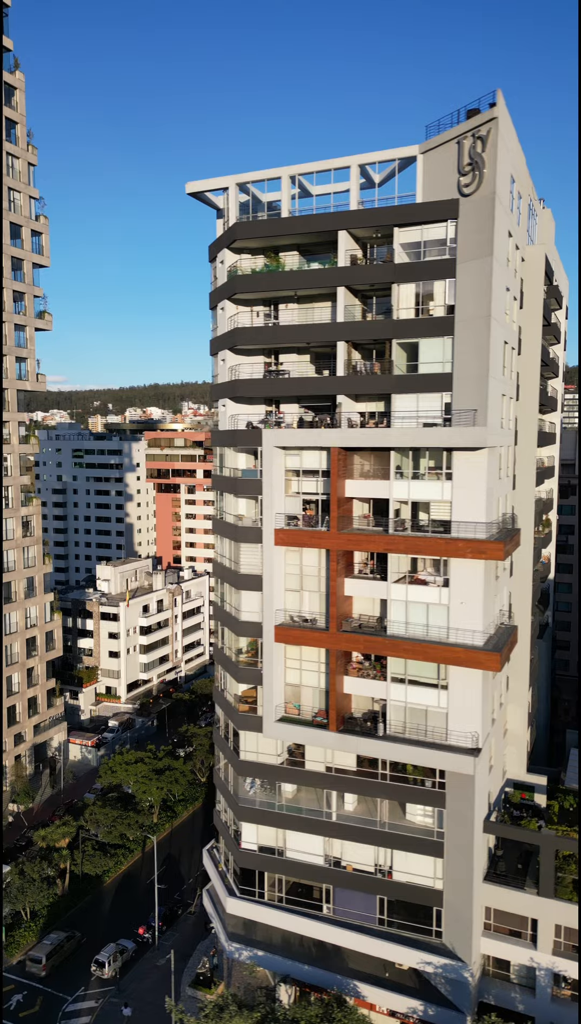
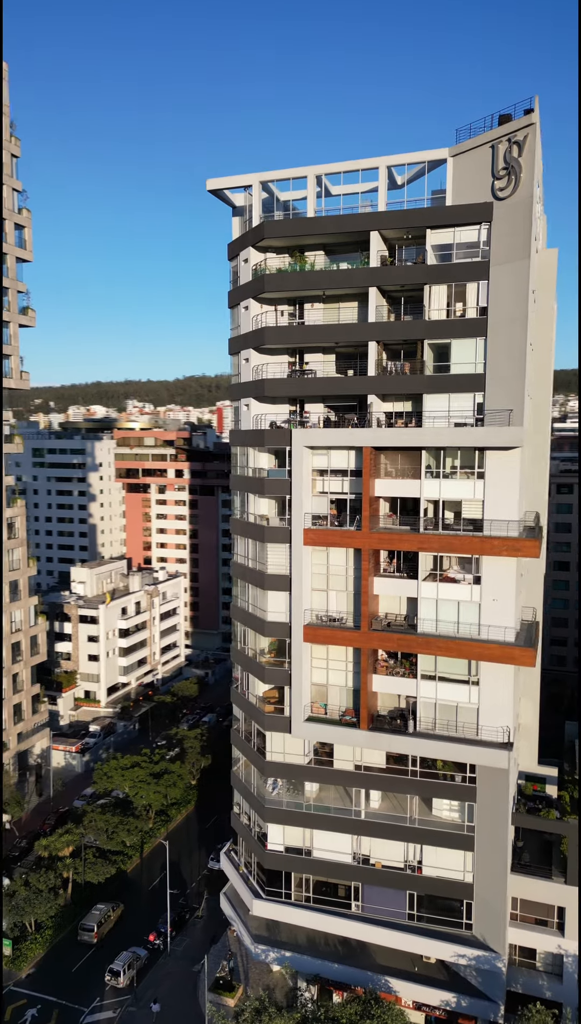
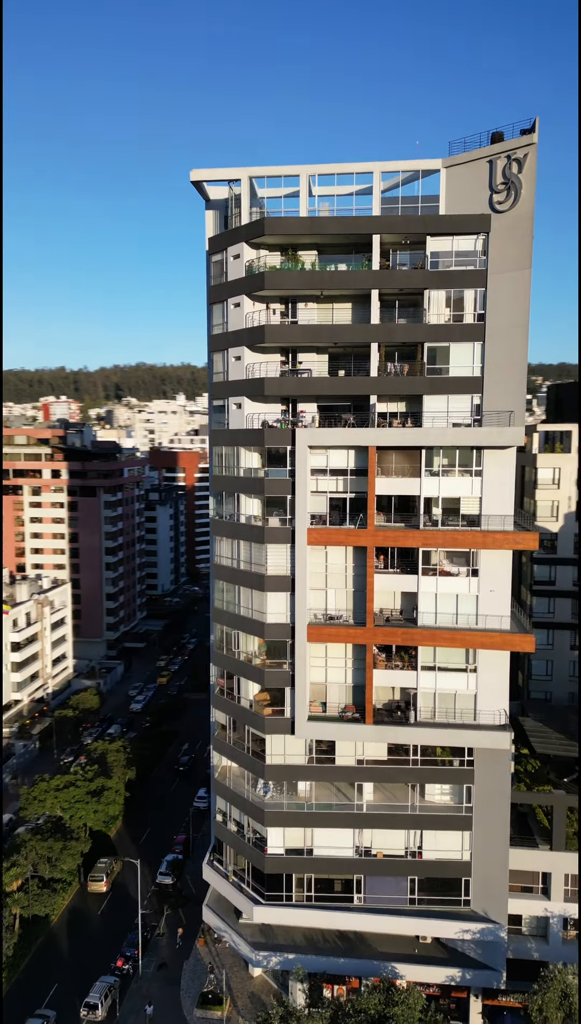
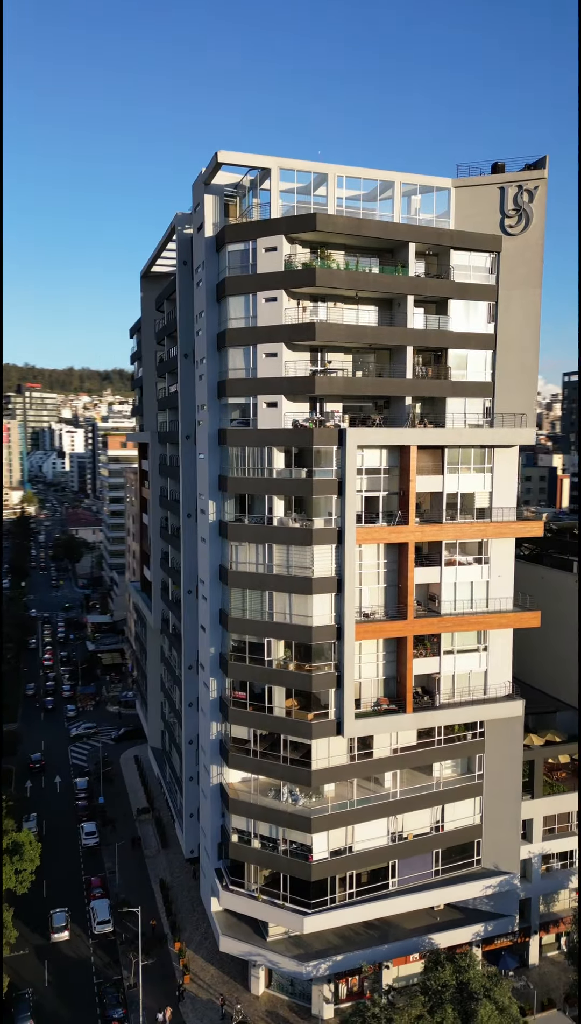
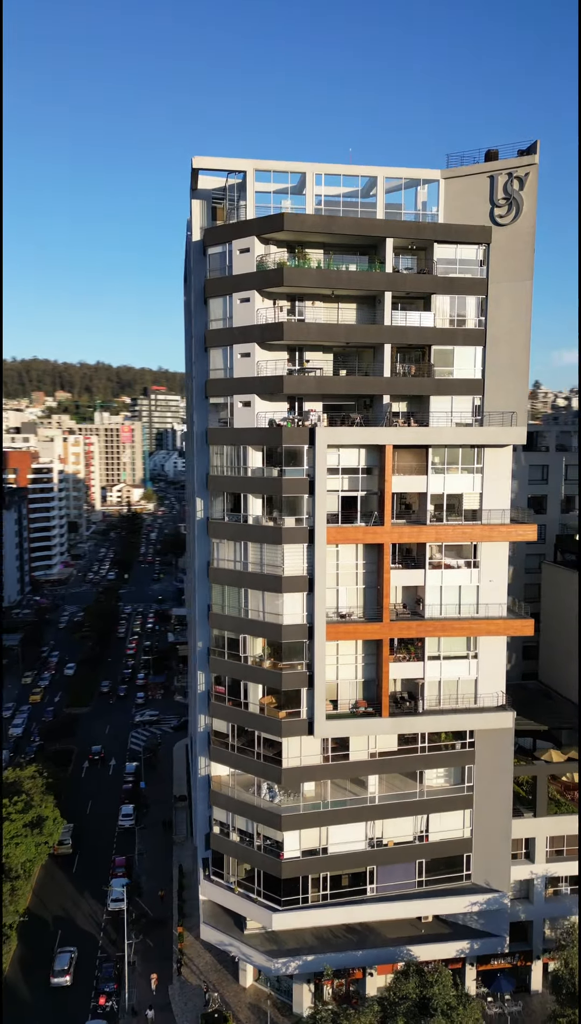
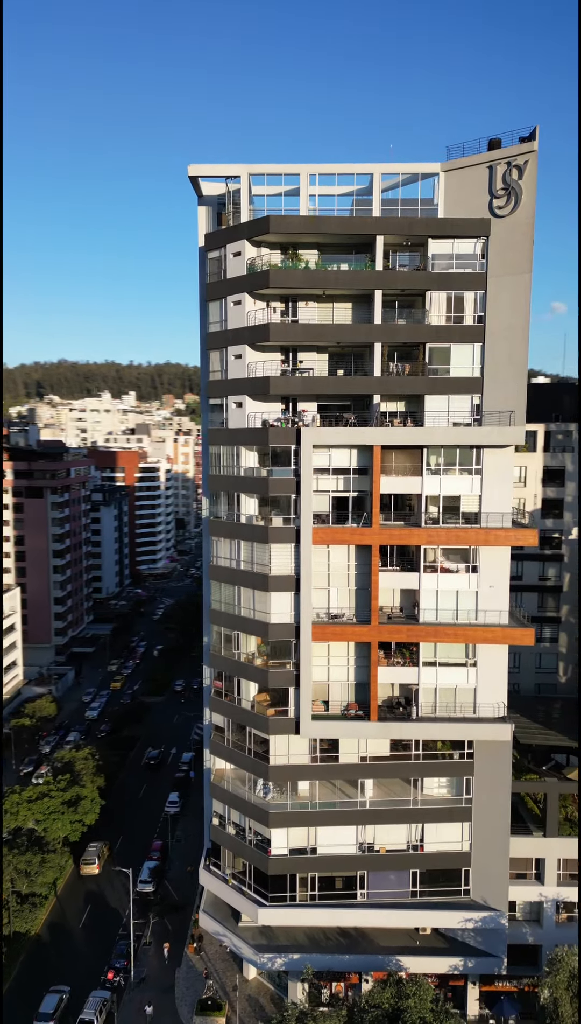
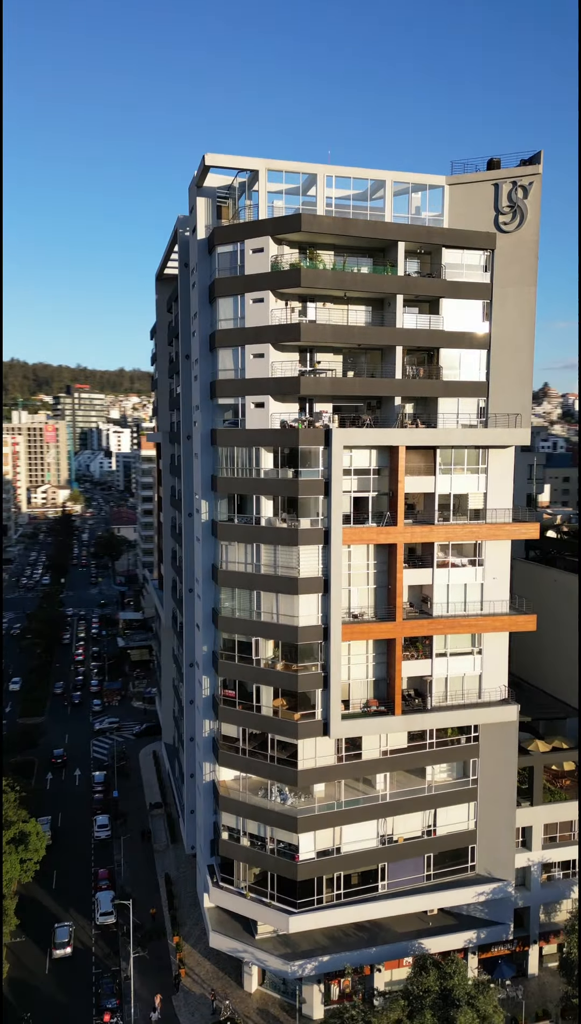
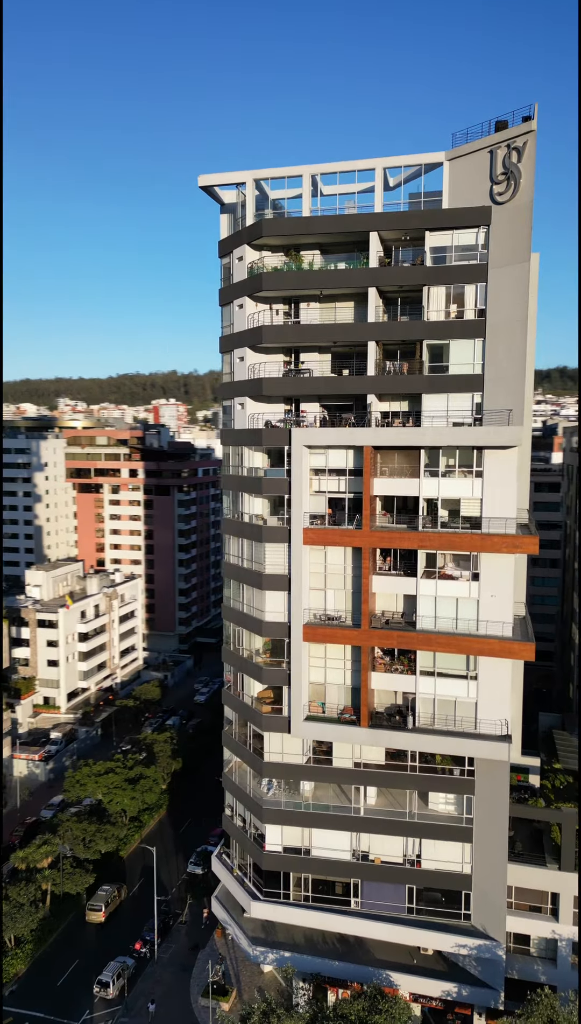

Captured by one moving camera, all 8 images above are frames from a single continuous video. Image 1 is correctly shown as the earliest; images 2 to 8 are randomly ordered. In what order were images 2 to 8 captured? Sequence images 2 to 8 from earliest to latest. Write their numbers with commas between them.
2, 8, 3, 6, 5, 7, 4
